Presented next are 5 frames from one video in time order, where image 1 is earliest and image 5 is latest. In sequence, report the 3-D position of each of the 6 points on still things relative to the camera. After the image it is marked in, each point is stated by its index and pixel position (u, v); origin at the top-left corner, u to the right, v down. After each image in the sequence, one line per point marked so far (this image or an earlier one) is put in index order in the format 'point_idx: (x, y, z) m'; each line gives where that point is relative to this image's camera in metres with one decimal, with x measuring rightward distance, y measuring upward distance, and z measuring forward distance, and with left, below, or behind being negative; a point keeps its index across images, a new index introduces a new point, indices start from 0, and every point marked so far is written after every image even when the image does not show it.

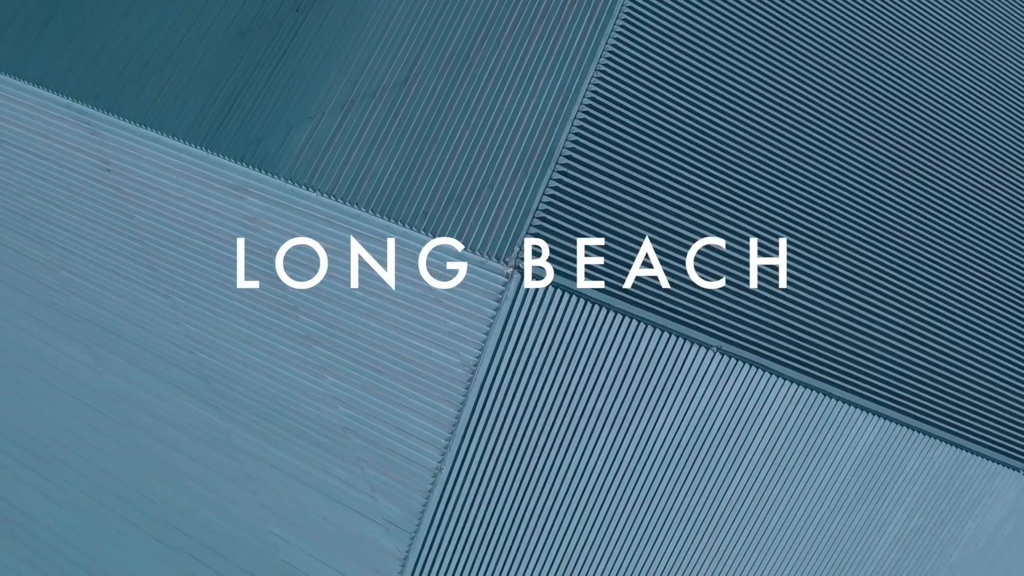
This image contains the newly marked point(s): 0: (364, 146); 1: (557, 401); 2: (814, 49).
0: (-2.6, +2.5, +12.4) m
1: (+0.7, -1.9, +11.8) m
2: (+6.1, +4.7, +14.2) m
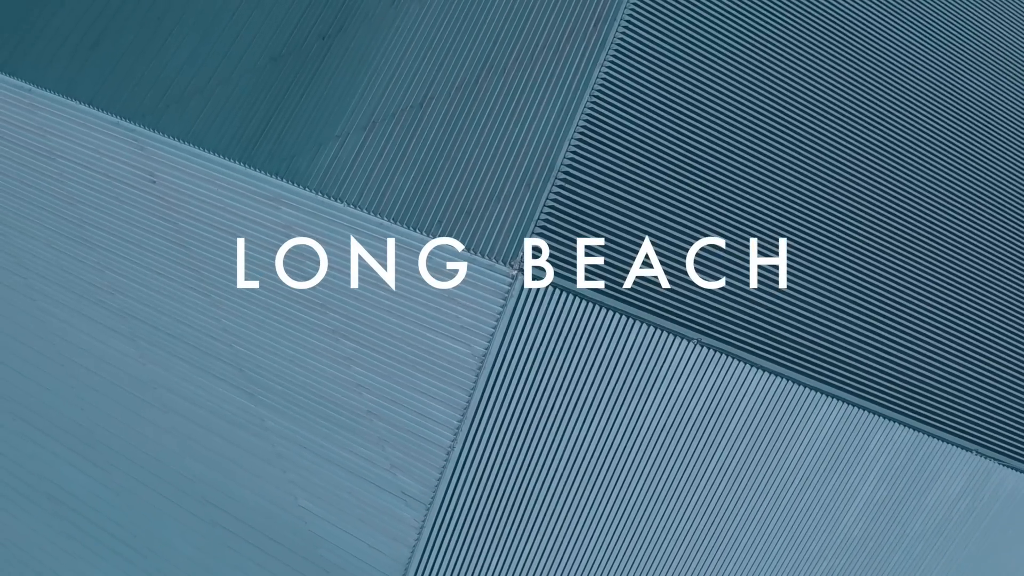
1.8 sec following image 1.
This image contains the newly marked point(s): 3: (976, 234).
0: (-2.5, +2.5, +13.9) m
1: (+0.8, -1.9, +13.3) m
2: (+6.2, +4.8, +15.7) m
3: (+11.0, +1.3, +16.8) m
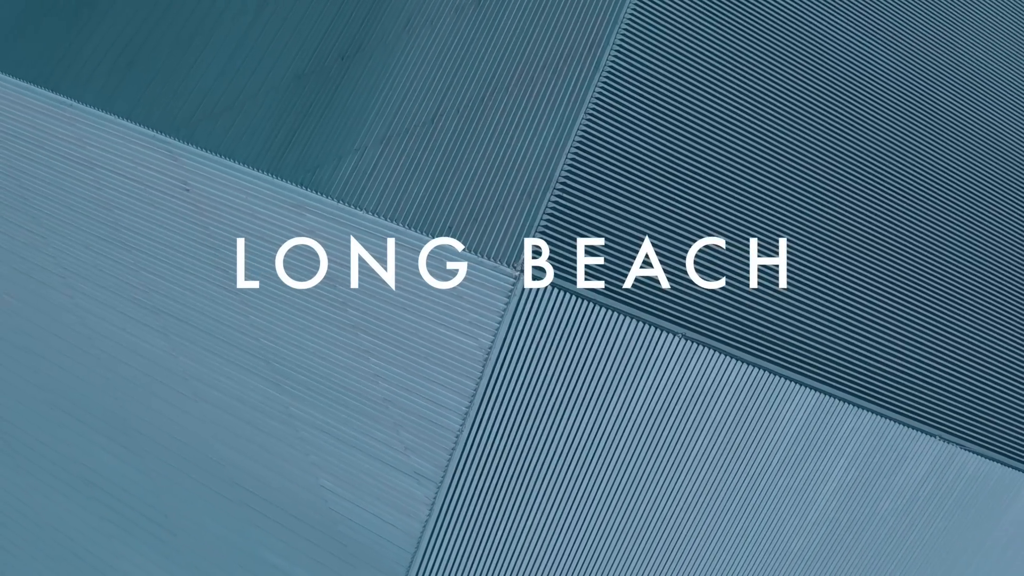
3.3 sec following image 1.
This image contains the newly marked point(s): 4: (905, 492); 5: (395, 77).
0: (-2.4, +2.5, +15.3) m
1: (+0.9, -1.9, +14.7) m
2: (+6.2, +4.8, +17.1) m
3: (+11.1, +1.3, +18.2) m
4: (+9.5, -4.9, +17.1) m
5: (-2.7, +4.9, +16.4) m
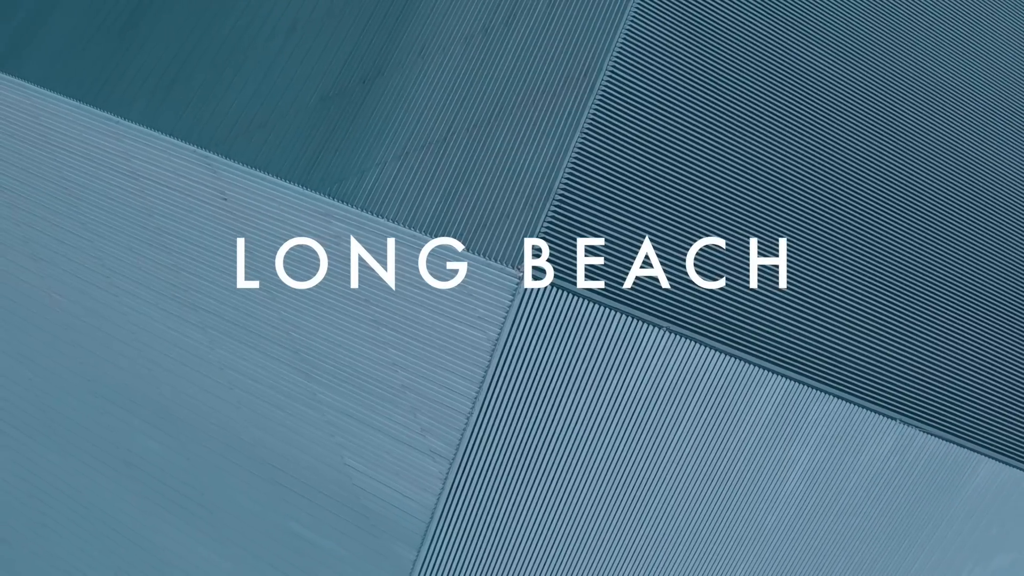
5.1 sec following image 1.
0: (-2.3, +2.5, +17.3) m
1: (+1.0, -1.9, +16.6) m
2: (+6.3, +4.8, +19.0) m
3: (+11.2, +1.4, +20.1) m
4: (+9.6, -4.9, +19.0) m
5: (-2.6, +4.9, +18.3) m
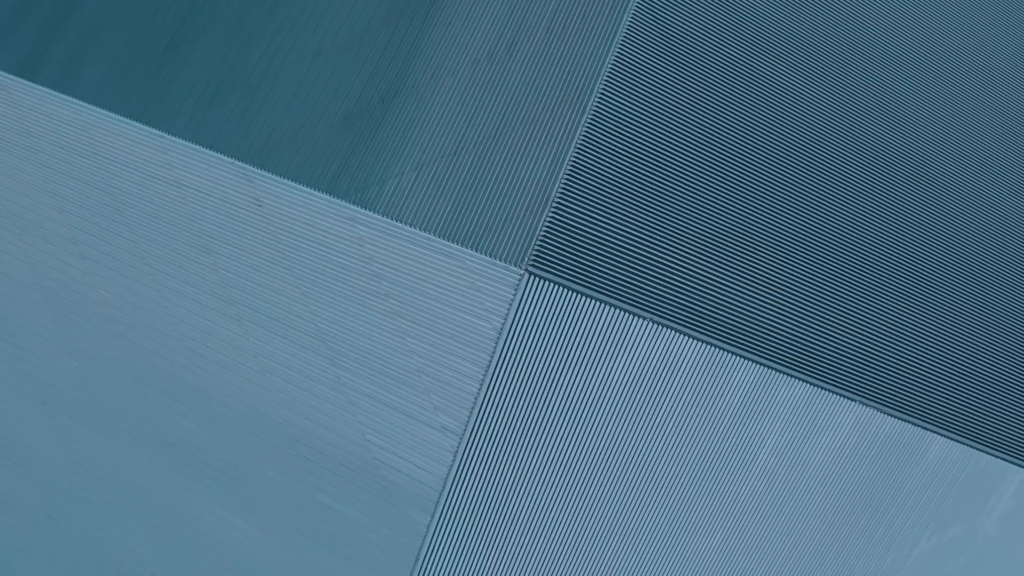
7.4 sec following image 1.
0: (-2.3, +2.6, +19.6) m
1: (+1.0, -1.8, +19.0) m
2: (+6.4, +4.9, +21.3) m
3: (+11.3, +1.5, +22.4) m
4: (+9.7, -4.8, +21.3) m
5: (-2.5, +5.0, +20.6) m
